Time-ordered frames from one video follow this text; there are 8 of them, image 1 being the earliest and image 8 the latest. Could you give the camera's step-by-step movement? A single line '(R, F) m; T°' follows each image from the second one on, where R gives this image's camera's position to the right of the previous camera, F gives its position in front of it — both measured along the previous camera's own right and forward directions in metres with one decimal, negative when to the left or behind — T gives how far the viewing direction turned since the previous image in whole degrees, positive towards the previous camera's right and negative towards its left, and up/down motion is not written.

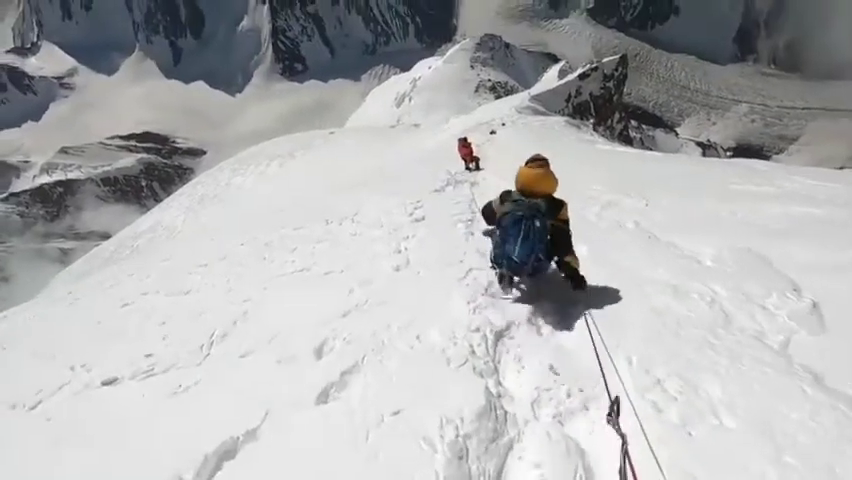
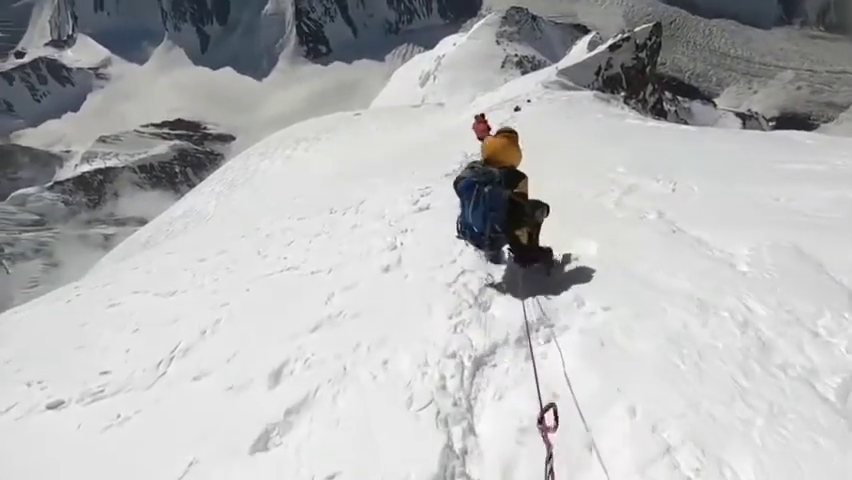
(+0.7, +1.1) m; -3°
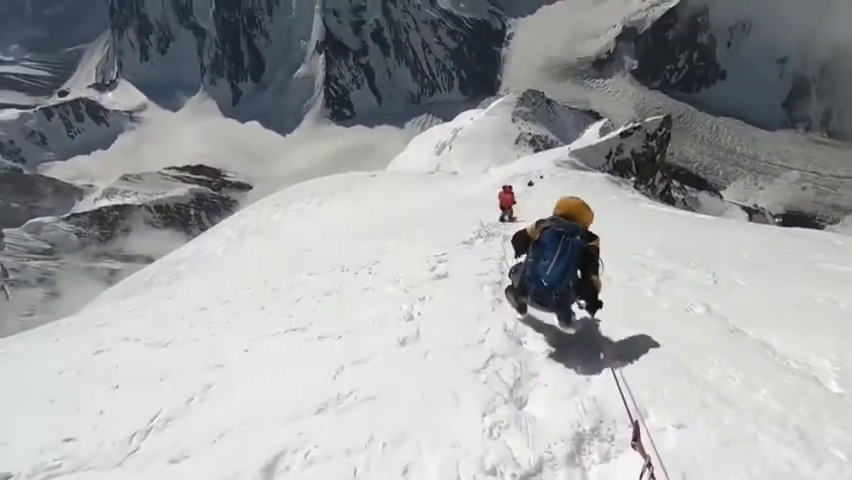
(-0.4, +0.8) m; -1°
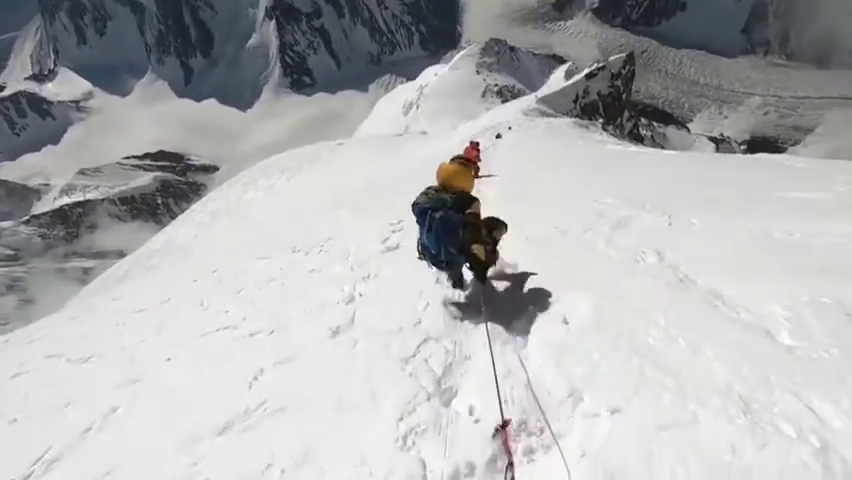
(+1.0, +0.8) m; +2°
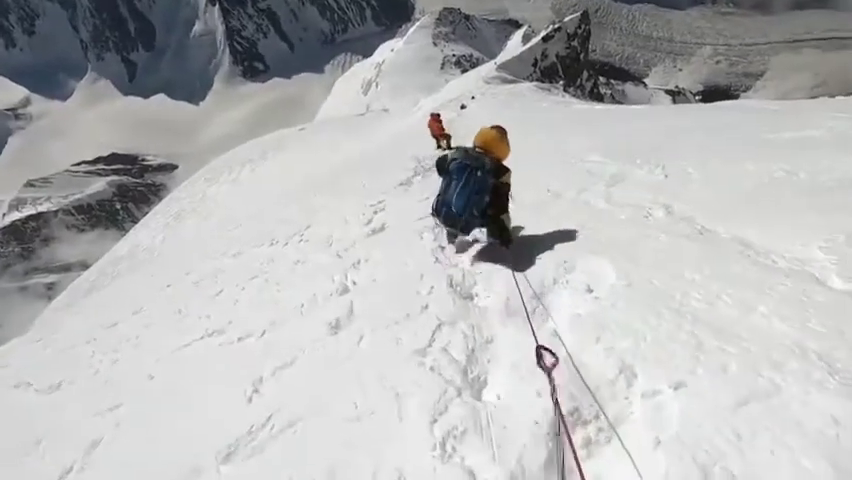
(-0.4, +0.7) m; +3°
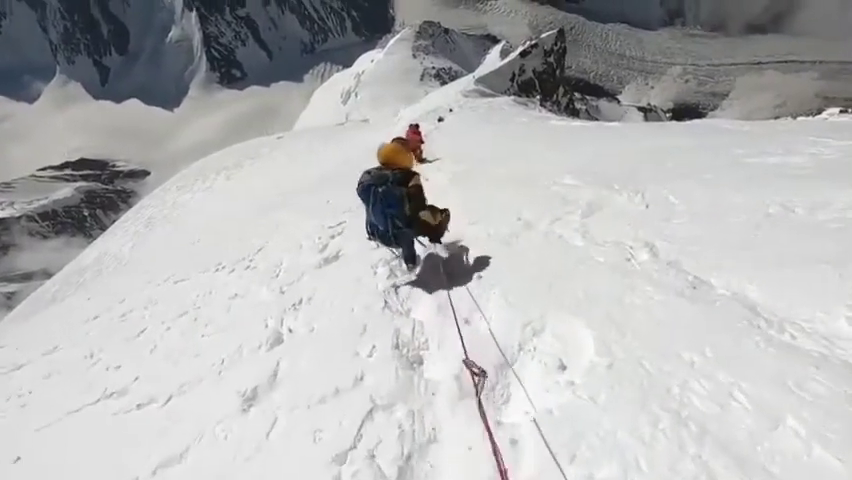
(+0.5, +1.3) m; +3°
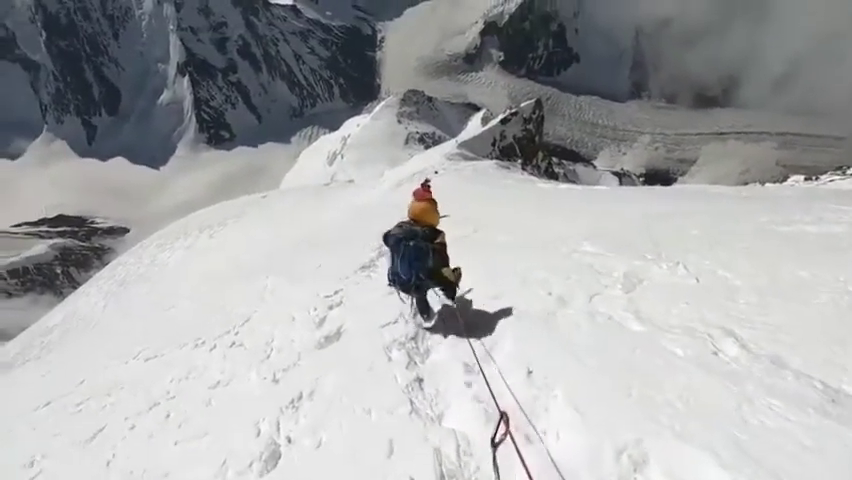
(-0.7, +1.2) m; +2°
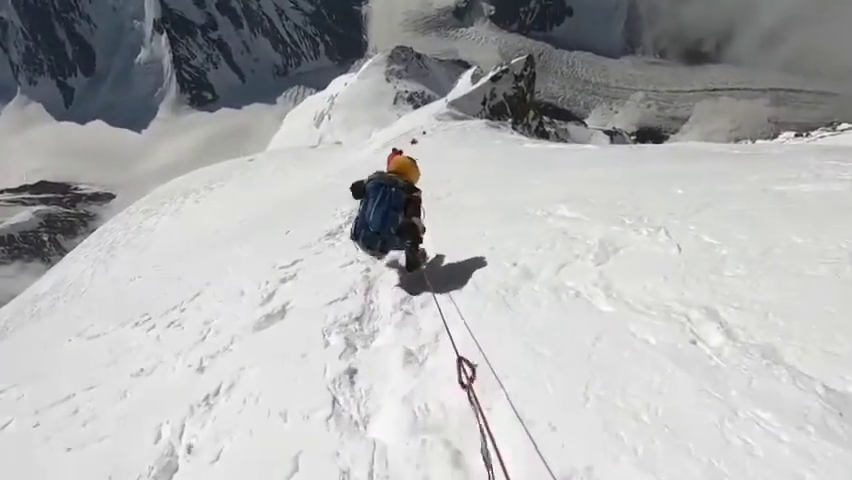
(+0.8, +1.1) m; +1°
